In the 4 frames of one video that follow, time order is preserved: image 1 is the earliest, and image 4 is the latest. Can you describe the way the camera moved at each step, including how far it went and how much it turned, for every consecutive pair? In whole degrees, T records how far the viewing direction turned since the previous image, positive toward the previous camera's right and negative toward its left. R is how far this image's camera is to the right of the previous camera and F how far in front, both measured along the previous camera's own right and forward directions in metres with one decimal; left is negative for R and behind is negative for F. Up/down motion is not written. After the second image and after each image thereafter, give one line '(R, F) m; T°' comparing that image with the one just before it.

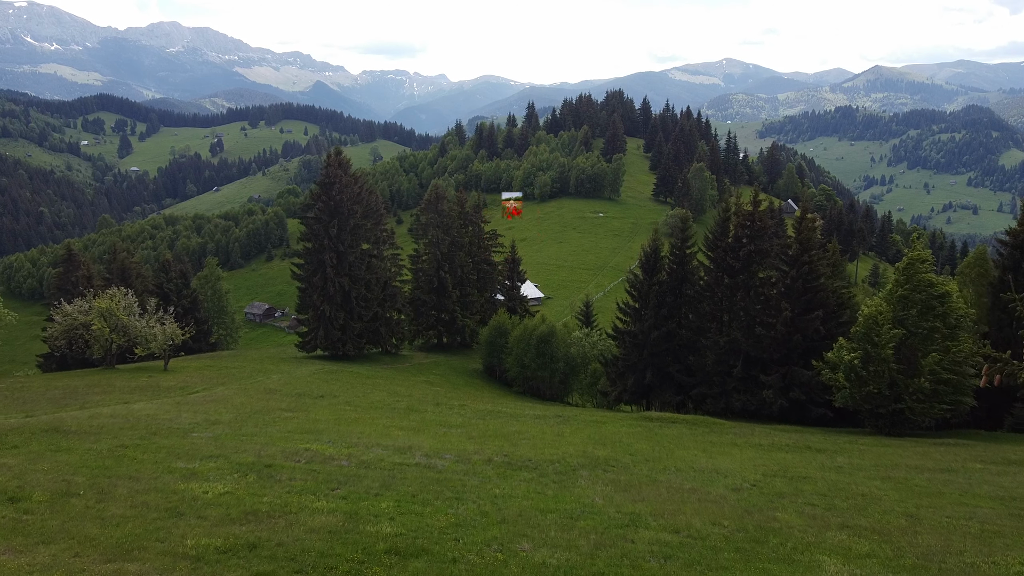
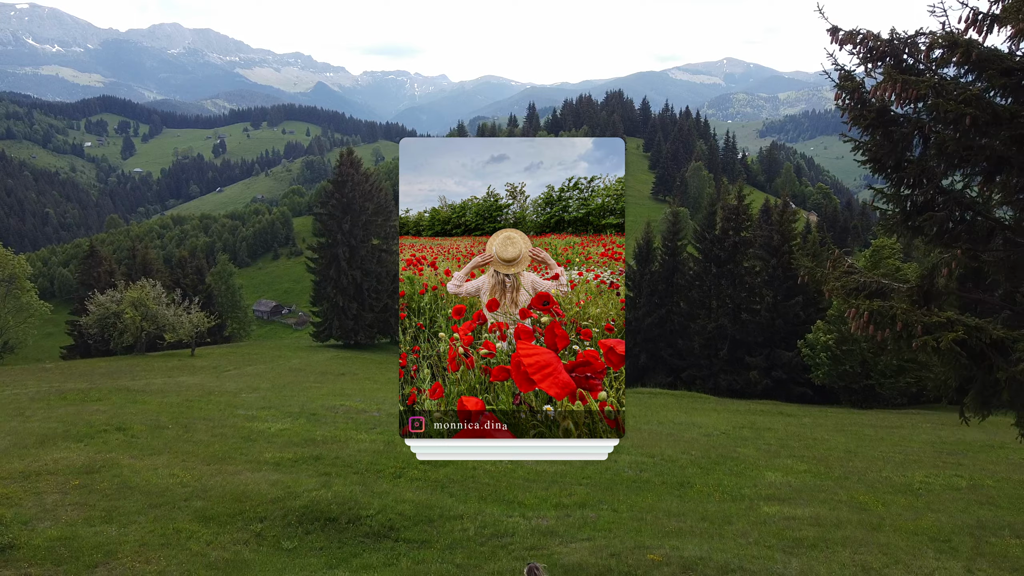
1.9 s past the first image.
(-0.2, -3.8) m; 0°
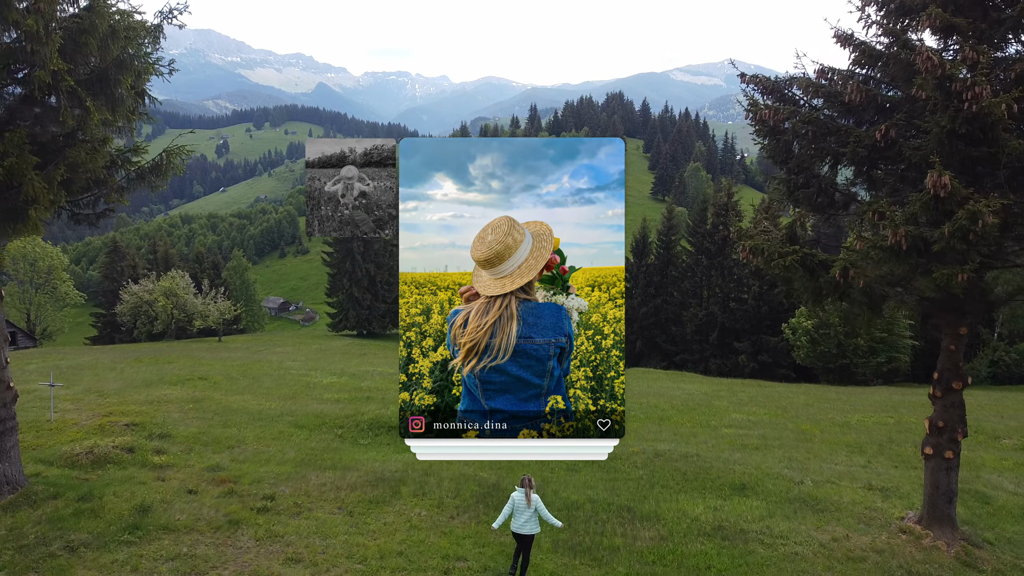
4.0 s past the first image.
(-0.5, -4.2) m; 0°
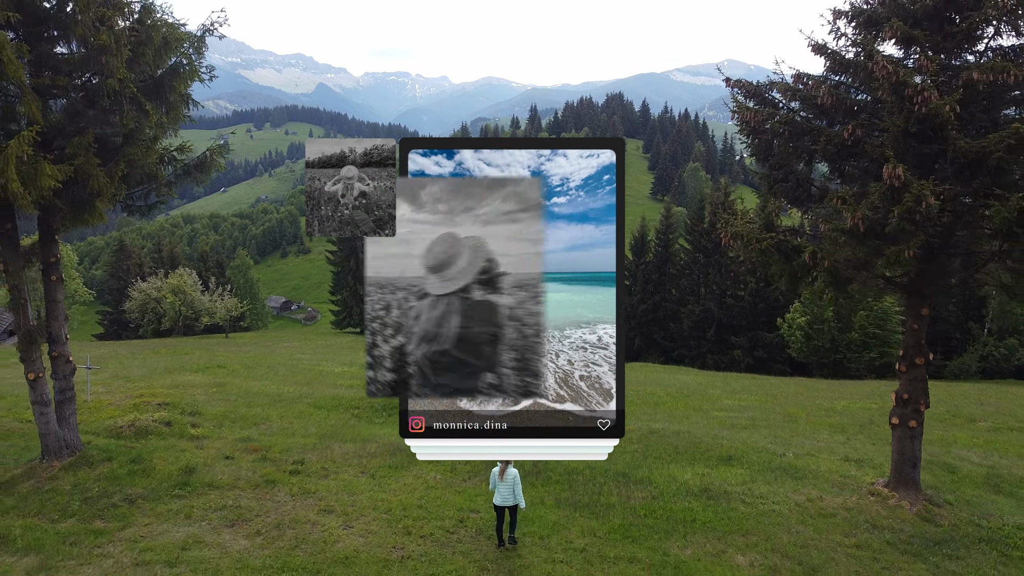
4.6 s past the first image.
(-0.1, -1.2) m; 0°
